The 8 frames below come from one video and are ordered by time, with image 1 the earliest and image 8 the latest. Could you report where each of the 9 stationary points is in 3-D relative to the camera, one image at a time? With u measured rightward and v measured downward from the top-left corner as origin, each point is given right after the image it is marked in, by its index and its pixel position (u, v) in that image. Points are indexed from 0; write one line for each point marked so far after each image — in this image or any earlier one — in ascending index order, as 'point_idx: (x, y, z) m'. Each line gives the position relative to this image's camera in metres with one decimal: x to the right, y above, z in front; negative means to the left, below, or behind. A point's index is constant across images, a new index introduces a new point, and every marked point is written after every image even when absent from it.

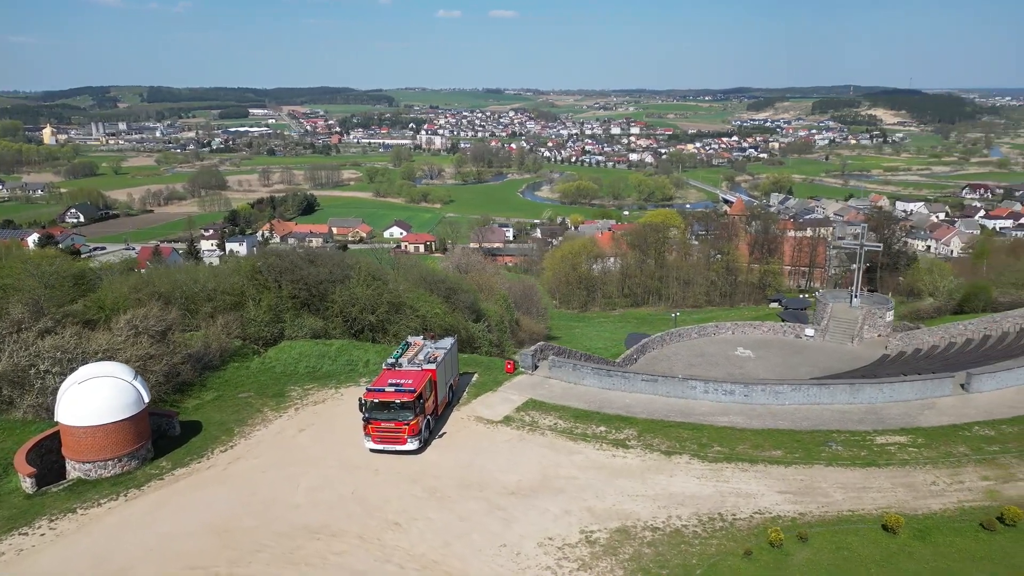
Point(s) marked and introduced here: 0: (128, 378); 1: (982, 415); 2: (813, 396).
0: (-8.3, -2.0, +15.8) m
1: (+12.5, -3.4, +19.1) m
2: (+8.2, -2.9, +19.6) m
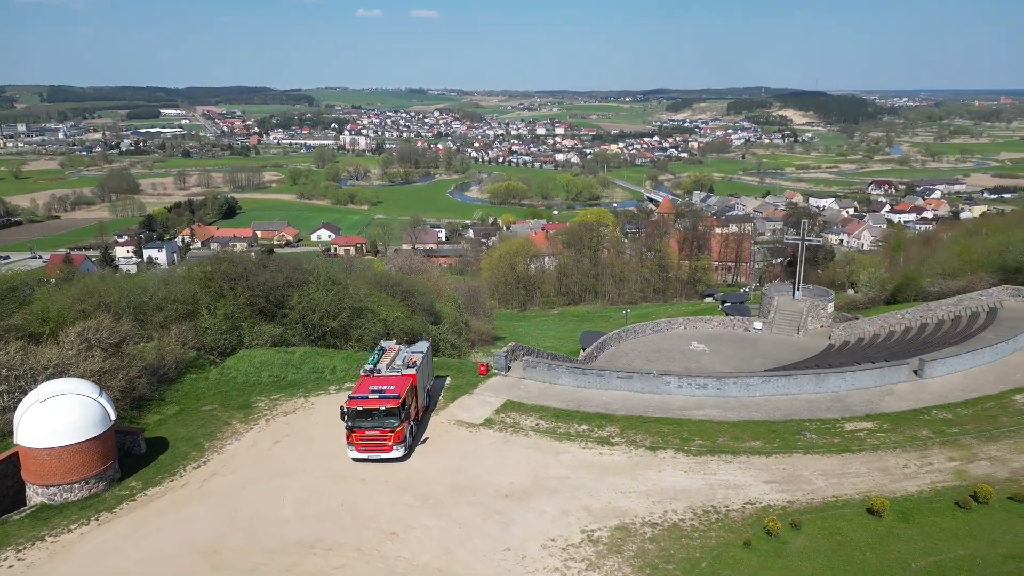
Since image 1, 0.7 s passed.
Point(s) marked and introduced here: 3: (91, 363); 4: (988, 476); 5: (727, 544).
0: (-8.5, -2.2, +14.8) m
1: (+11.9, -3.1, +20.1) m
2: (+7.6, -2.8, +20.2) m
3: (-10.6, -1.9, +18.3) m
4: (+10.4, -4.1, +15.8) m
5: (+3.9, -4.7, +13.2) m
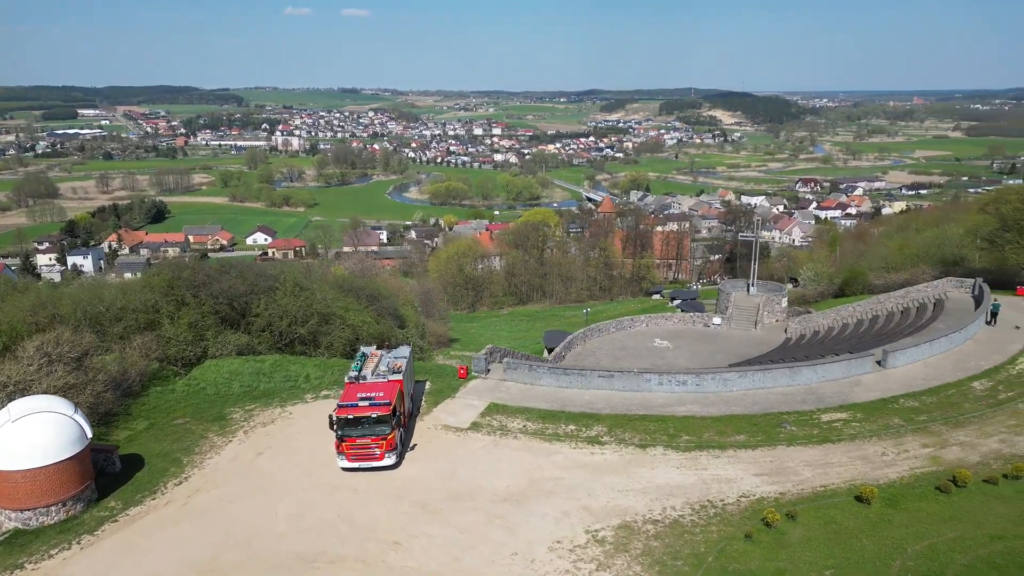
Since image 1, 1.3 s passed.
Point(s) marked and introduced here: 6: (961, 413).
0: (-8.5, -2.4, +14.0) m
1: (+11.4, -2.9, +21.0) m
2: (+7.1, -2.7, +20.7) m
3: (-11.0, -2.2, +17.3) m
4: (+10.3, -3.9, +16.6) m
5: (+4.0, -4.6, +13.4) m
6: (+12.1, -3.3, +19.4) m
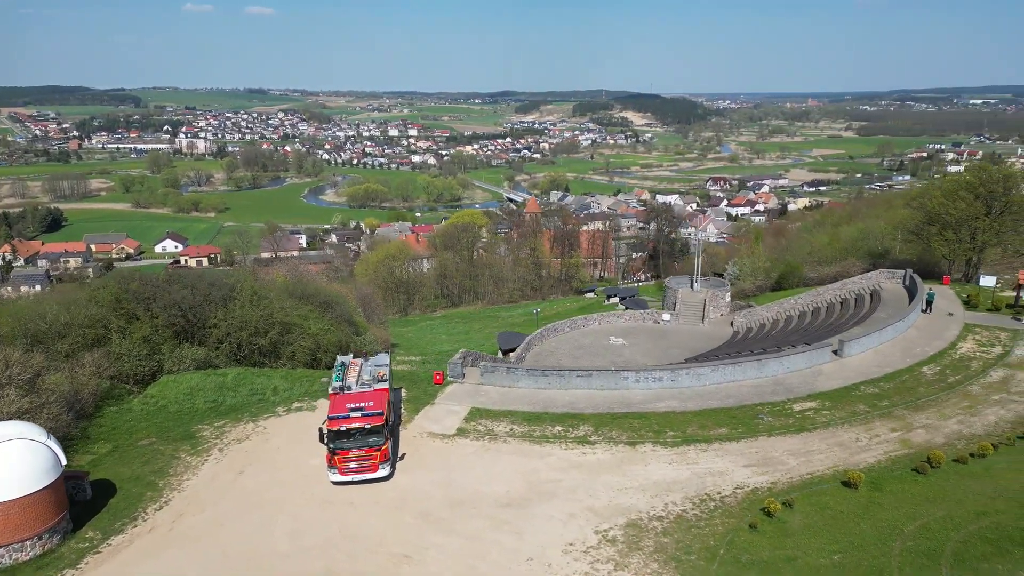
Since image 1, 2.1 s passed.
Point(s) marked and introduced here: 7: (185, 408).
0: (-8.4, -2.7, +13.0) m
1: (+10.7, -2.7, +22.0) m
2: (+6.4, -2.5, +21.3) m
3: (-11.2, -2.6, +16.0) m
4: (+10.1, -3.7, +17.5) m
5: (+4.2, -4.6, +13.7) m
6: (+11.5, -3.1, +20.5) m
7: (-9.0, -3.3, +19.8) m
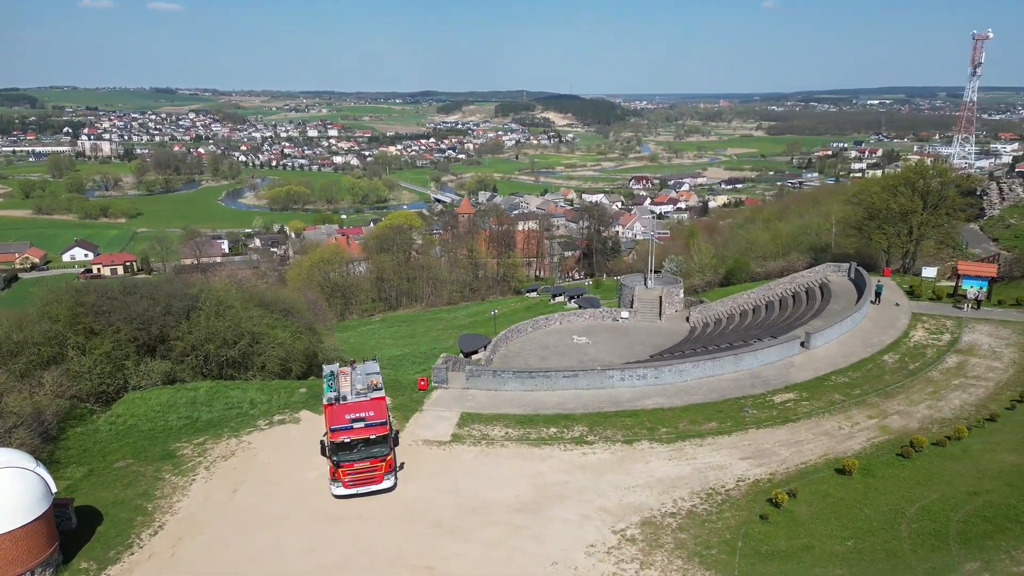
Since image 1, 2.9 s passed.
0: (-8.0, -2.9, +12.1) m
1: (+10.1, -2.5, +22.9) m
2: (+5.9, -2.4, +21.8) m
3: (-11.0, -2.9, +14.7) m
4: (+10.0, -3.5, +18.3) m
5: (+4.5, -4.5, +14.0) m
6: (+11.1, -2.9, +21.4) m
7: (-9.2, -3.6, +18.8) m
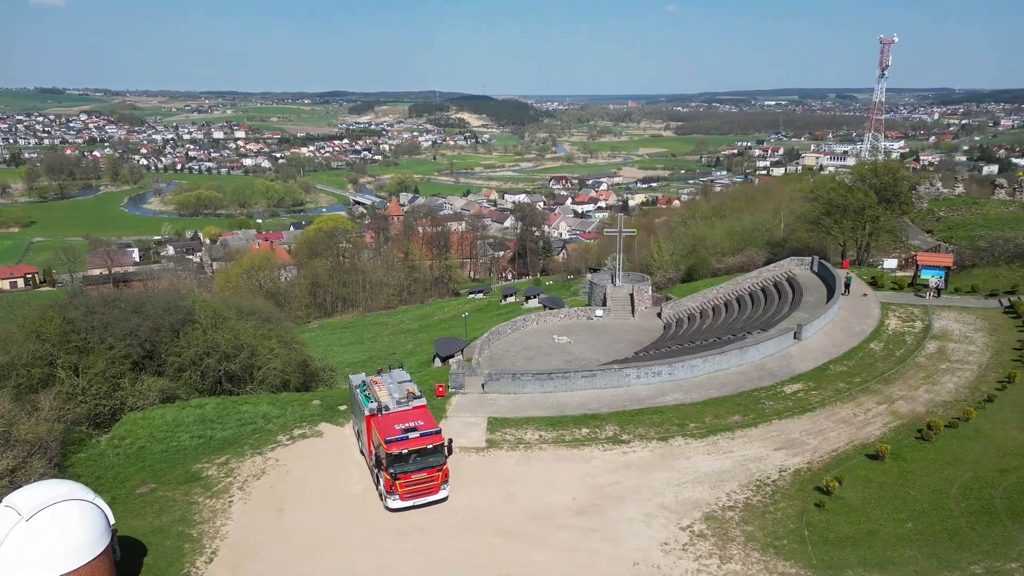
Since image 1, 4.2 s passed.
0: (-6.5, -3.2, +11.2) m
1: (+10.3, -2.2, +23.8) m
2: (+6.3, -2.3, +22.3) m
3: (-9.8, -3.3, +13.5) m
4: (+10.7, -3.3, +19.3) m
5: (+5.8, -4.4, +14.4) m
6: (+11.5, -2.6, +22.5) m
7: (-8.4, -3.9, +17.7) m
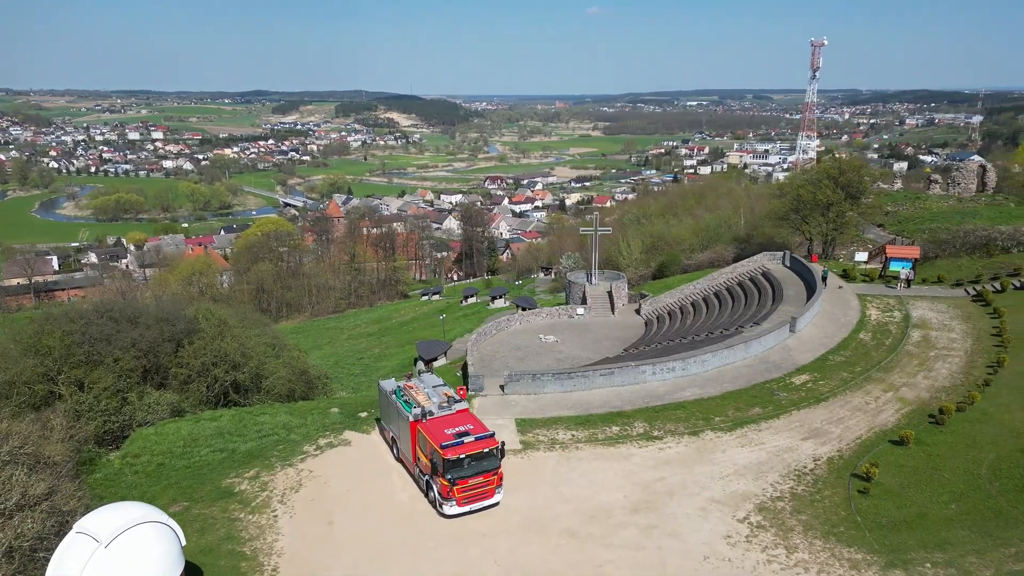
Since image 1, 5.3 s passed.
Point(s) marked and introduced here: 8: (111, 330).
0: (-5.1, -3.3, +10.6) m
1: (+10.6, -2.0, +24.7) m
2: (+6.7, -2.2, +22.8) m
3: (-8.6, -3.5, +12.6) m
4: (+11.4, -3.1, +20.2) m
5: (+6.9, -4.3, +14.8) m
6: (+11.9, -2.4, +23.4) m
7: (-7.5, -4.1, +16.9) m
8: (-11.0, -1.1, +19.6) m
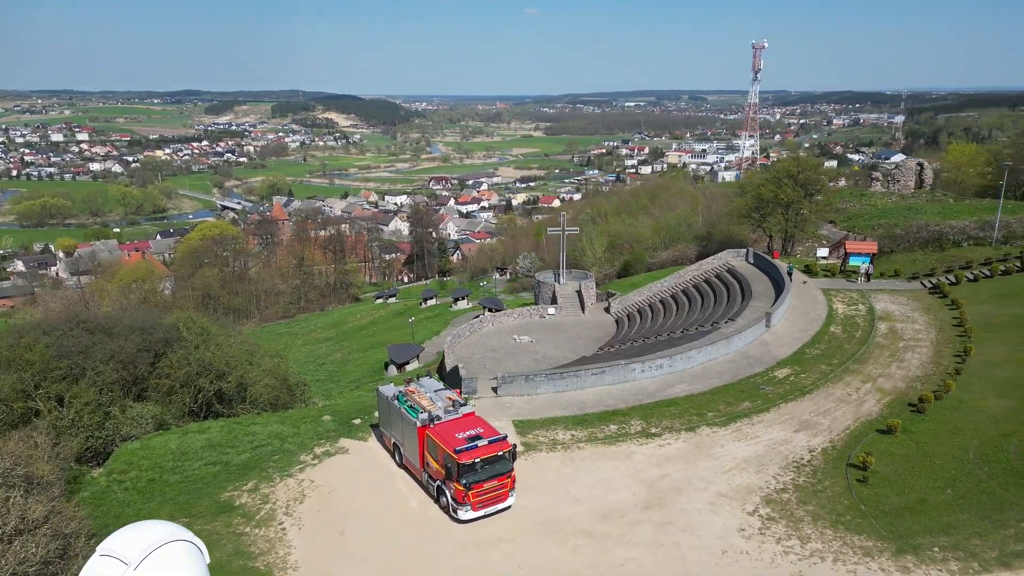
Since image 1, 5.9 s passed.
0: (-4.6, -3.5, +10.2) m
1: (+10.0, -1.9, +25.4) m
2: (+6.3, -2.1, +23.2) m
3: (-8.2, -3.7, +11.9) m
4: (+11.2, -2.9, +21.0) m
5: (+7.1, -4.2, +15.3) m
6: (+11.4, -2.2, +24.2) m
7: (-7.4, -4.3, +16.3) m
8: (-11.1, -1.3, +18.8) m
